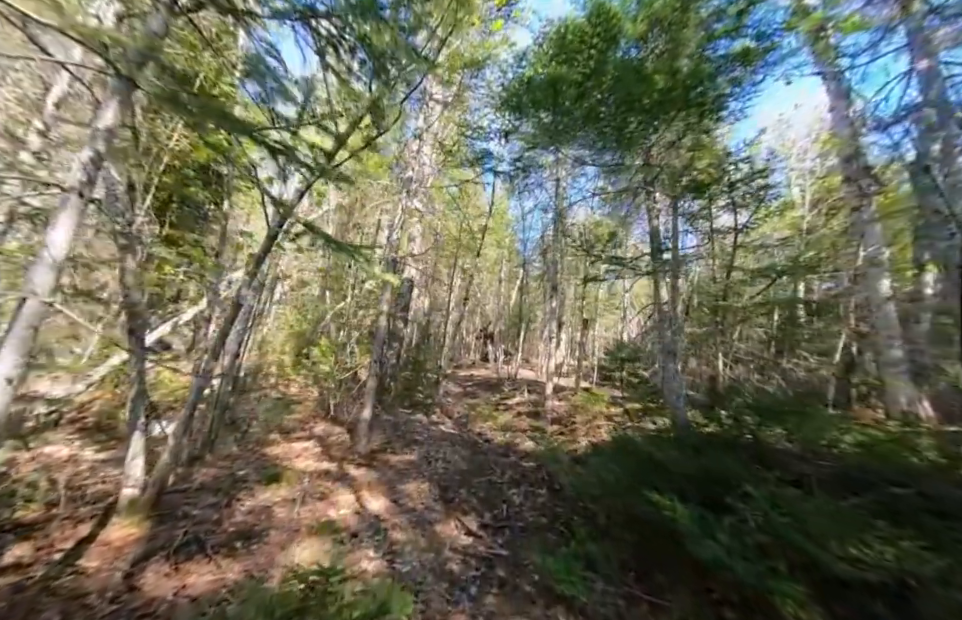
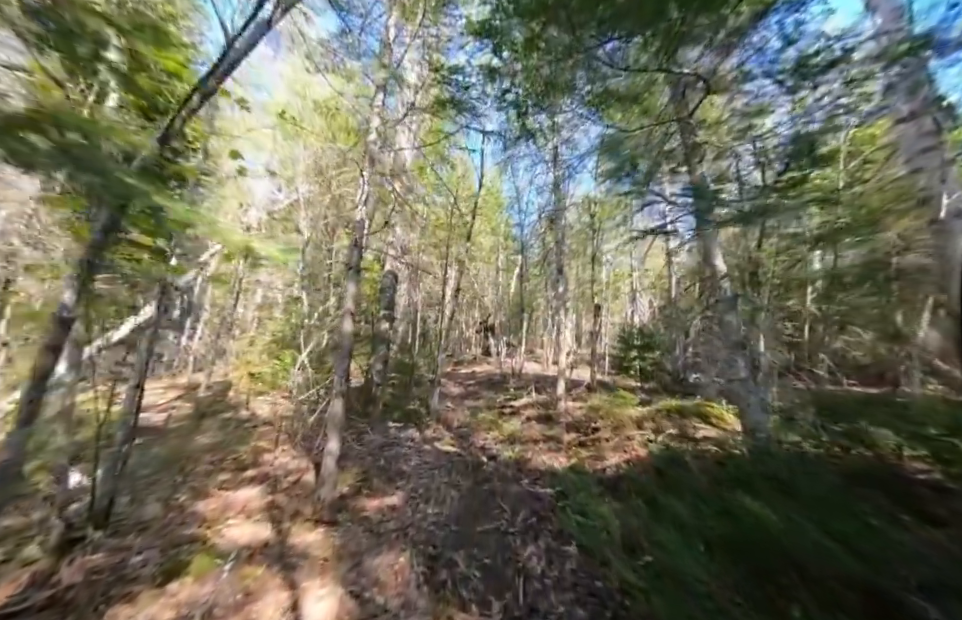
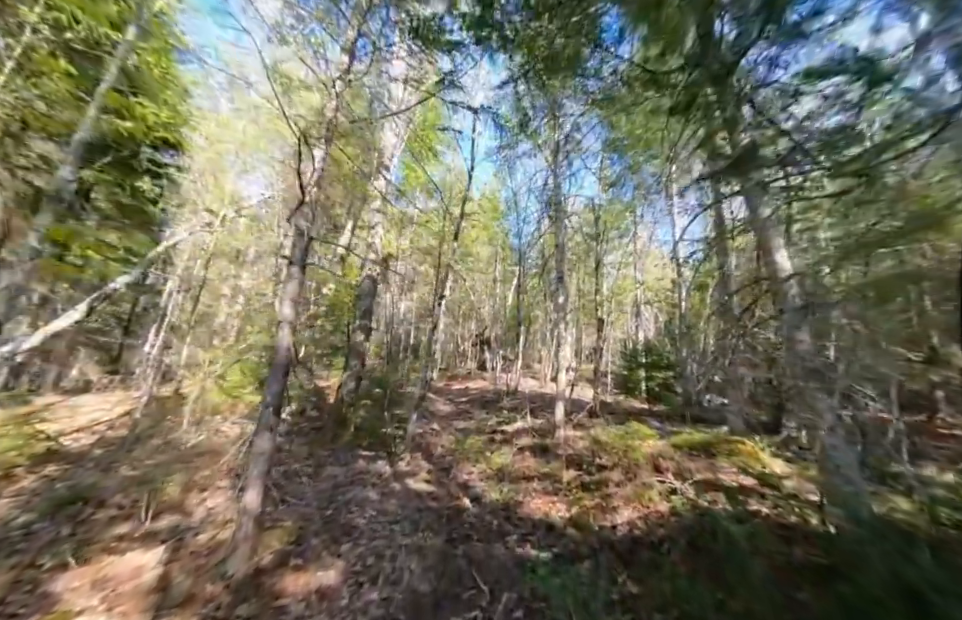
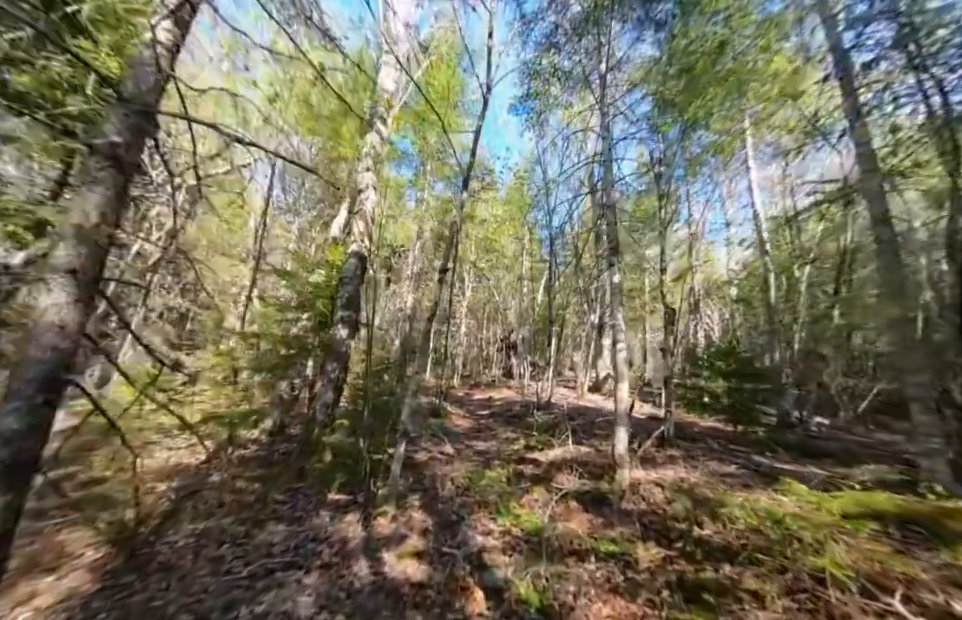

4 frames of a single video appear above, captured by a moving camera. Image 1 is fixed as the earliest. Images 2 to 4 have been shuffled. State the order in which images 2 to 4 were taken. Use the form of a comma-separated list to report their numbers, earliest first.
2, 3, 4
